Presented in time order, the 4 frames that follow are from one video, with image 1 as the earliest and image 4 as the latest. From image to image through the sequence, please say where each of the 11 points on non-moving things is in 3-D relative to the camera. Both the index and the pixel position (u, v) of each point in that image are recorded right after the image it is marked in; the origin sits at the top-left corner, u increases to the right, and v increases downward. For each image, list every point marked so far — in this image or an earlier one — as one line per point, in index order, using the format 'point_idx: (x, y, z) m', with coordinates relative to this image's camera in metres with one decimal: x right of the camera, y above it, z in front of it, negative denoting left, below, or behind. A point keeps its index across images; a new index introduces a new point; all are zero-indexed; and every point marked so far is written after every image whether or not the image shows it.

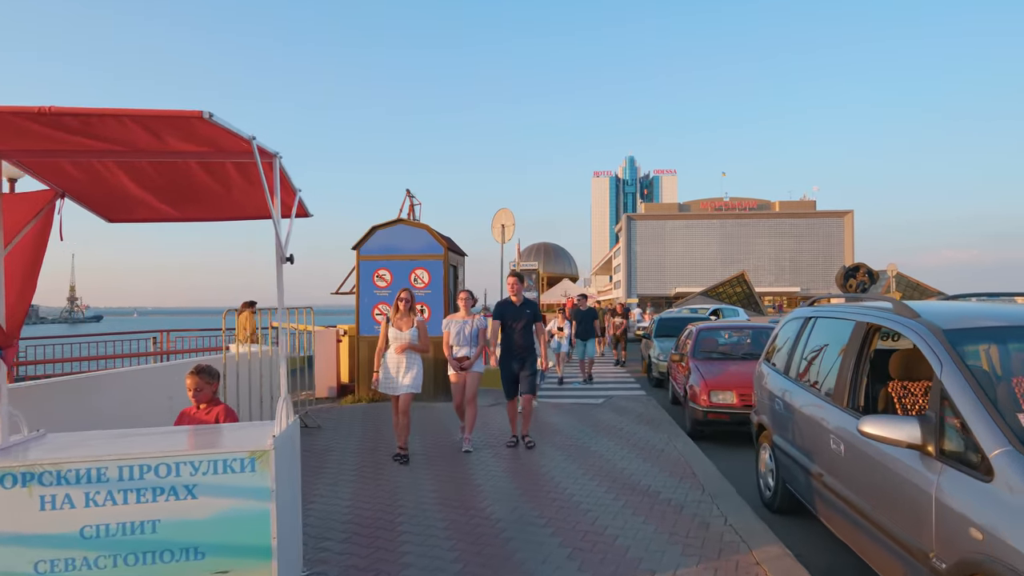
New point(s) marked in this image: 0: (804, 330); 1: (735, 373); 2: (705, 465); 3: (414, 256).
0: (+2.3, -0.3, +5.1) m
1: (+2.6, -1.0, +7.9) m
2: (+1.8, -1.7, +6.2) m
3: (-1.6, +0.5, +10.9) m
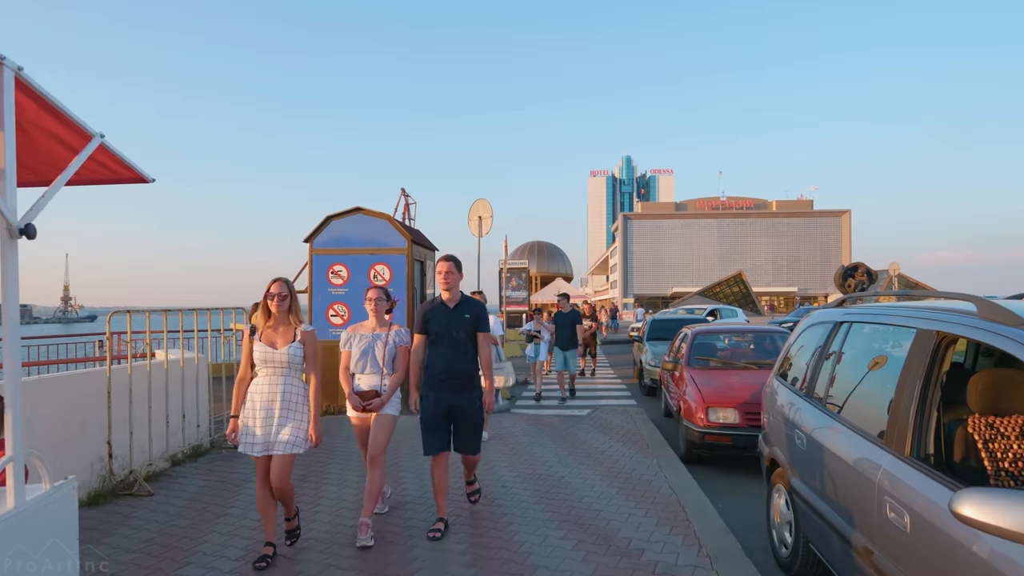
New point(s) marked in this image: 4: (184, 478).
0: (+1.9, -0.3, +3.9) m
1: (+2.2, -1.0, +6.6) m
2: (+1.4, -1.6, +4.9) m
3: (-2.0, +0.6, +9.7) m
4: (-3.0, -1.7, +6.0) m
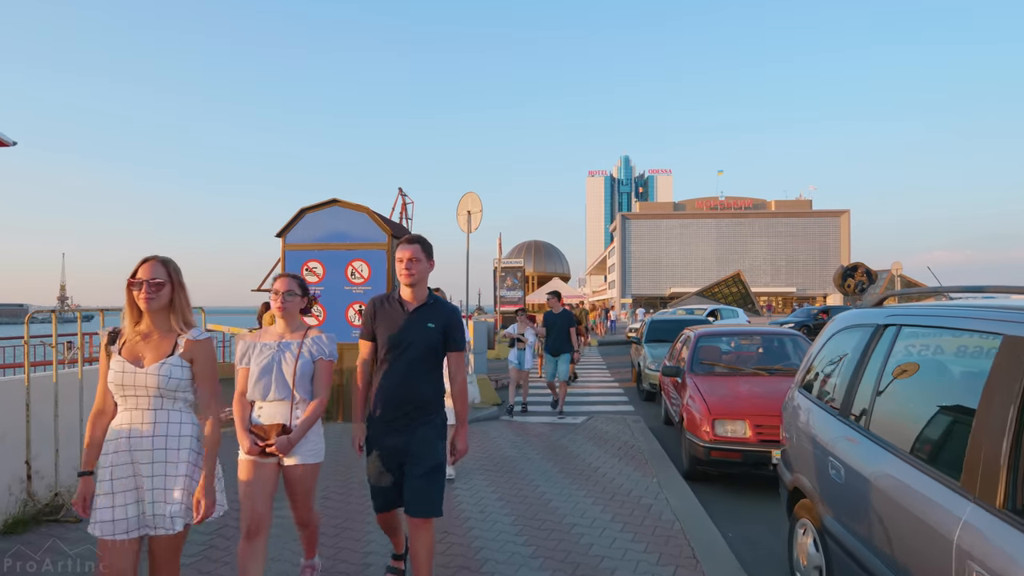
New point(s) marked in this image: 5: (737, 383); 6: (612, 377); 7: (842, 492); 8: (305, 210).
0: (+1.7, -0.3, +3.2) m
1: (+2.1, -1.0, +6.0) m
2: (+1.3, -1.6, +4.2) m
3: (-2.2, +0.6, +9.0) m
4: (-3.1, -1.7, +5.3) m
5: (+2.1, -0.9, +6.4) m
6: (+2.4, -2.1, +15.8) m
7: (+1.5, -0.9, +3.0) m
8: (-2.8, +1.1, +9.0) m
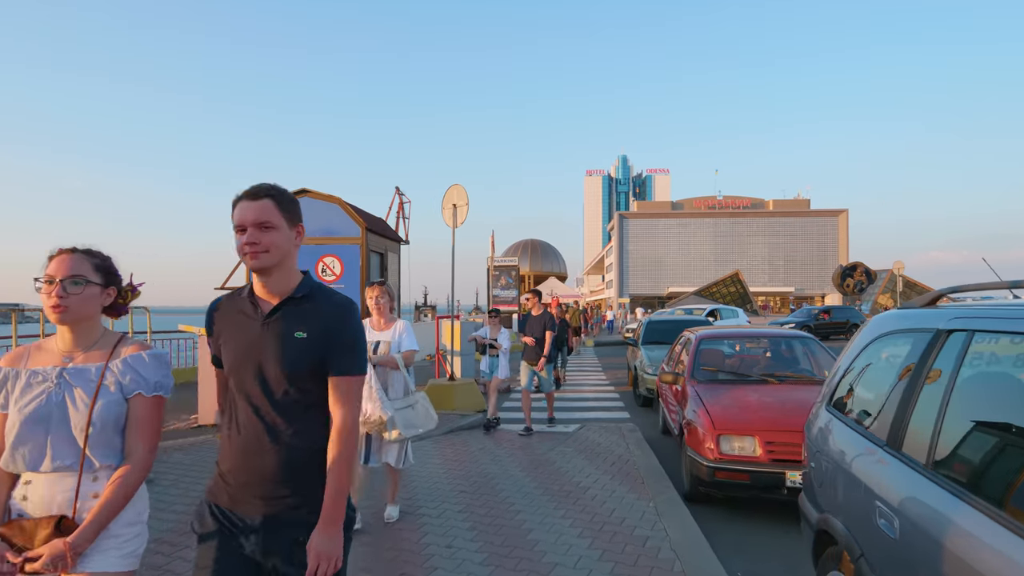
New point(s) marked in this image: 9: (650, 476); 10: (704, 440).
0: (+1.6, -0.3, +2.5) m
1: (+1.9, -0.9, +5.2) m
2: (+1.1, -1.6, +3.5) m
3: (-2.3, +0.6, +8.3) m
4: (-3.3, -1.7, +4.6) m
5: (+2.0, -0.9, +5.7) m
6: (+2.1, -2.1, +15.1) m
7: (+1.3, -0.9, +2.3) m
8: (-3.0, +1.1, +8.3) m
9: (+1.2, -1.6, +5.7) m
10: (+1.5, -1.2, +5.1) m
